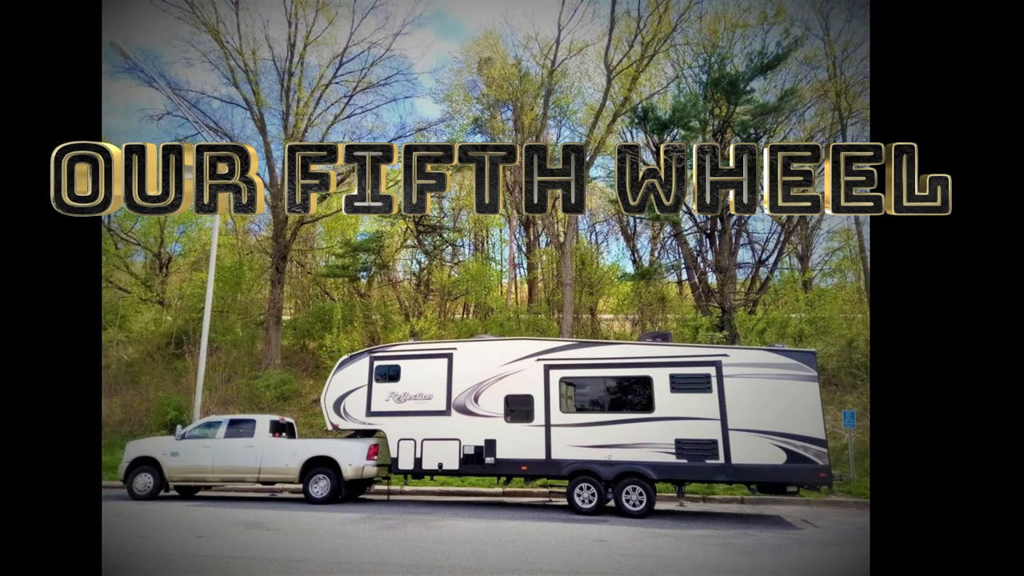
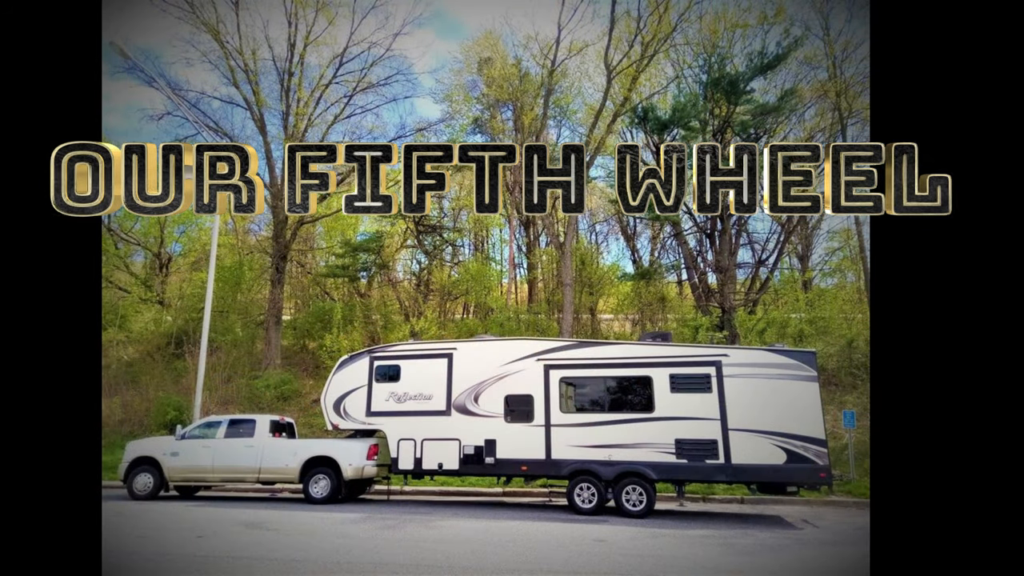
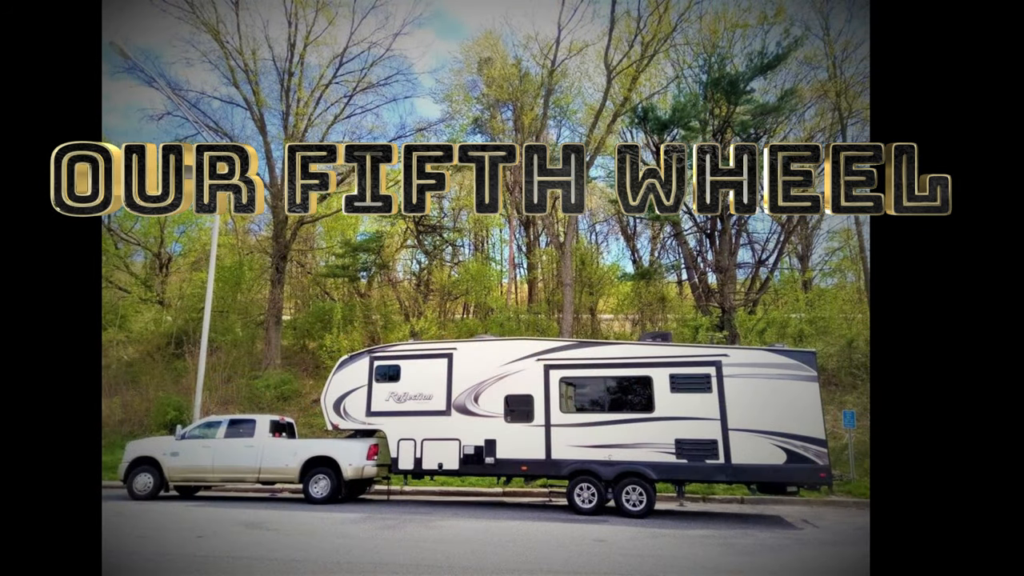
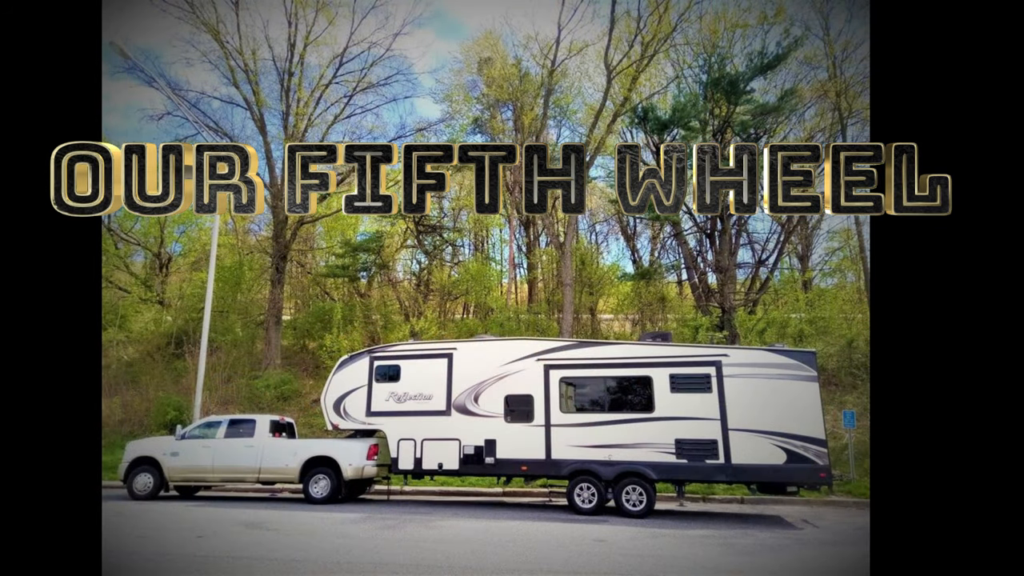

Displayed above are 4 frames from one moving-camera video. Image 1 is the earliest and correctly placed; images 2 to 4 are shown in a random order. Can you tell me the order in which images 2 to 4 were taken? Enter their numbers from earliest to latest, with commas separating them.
4, 3, 2
